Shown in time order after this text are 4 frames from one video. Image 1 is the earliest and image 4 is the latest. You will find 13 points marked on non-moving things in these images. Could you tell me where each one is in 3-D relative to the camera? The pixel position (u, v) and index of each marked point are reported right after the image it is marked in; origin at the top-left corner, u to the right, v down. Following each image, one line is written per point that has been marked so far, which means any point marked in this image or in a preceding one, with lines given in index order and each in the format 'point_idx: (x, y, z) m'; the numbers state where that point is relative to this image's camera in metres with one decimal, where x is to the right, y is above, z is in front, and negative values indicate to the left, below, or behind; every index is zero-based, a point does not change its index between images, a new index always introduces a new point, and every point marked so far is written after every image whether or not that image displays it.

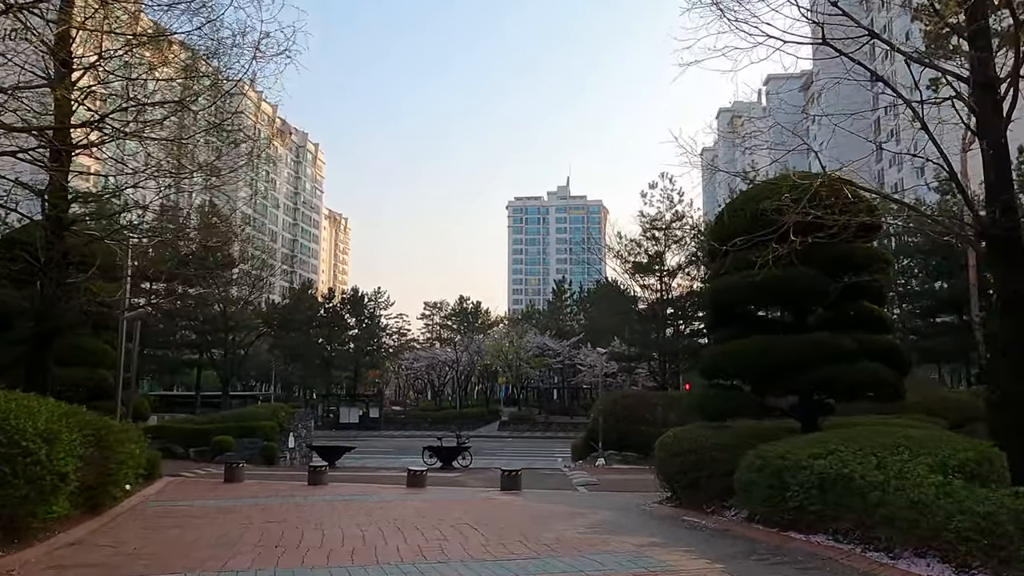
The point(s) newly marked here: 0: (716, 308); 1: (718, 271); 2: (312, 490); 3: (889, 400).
0: (+3.3, -0.3, +12.3) m
1: (+3.4, +0.3, +12.4) m
2: (-3.7, -3.8, +14.4) m
3: (+5.6, -1.6, +11.3) m
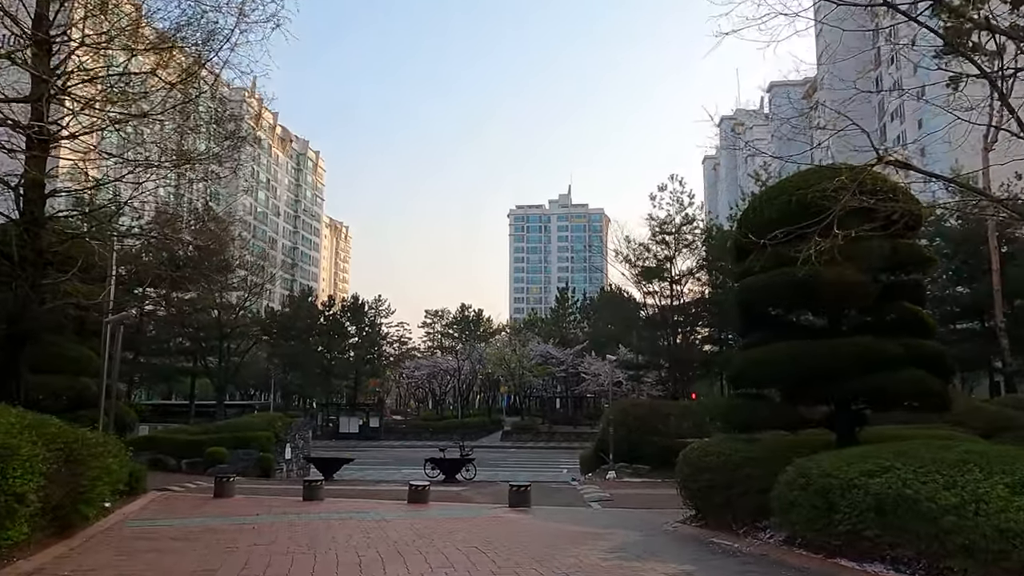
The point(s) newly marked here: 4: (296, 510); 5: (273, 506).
0: (+3.4, -0.3, +11.4) m
1: (+3.5, +0.3, +11.5) m
2: (-3.6, -3.8, +13.4) m
3: (+5.7, -1.6, +10.3) m
4: (-3.6, -3.7, +12.6) m
5: (-4.1, -3.7, +13.1) m
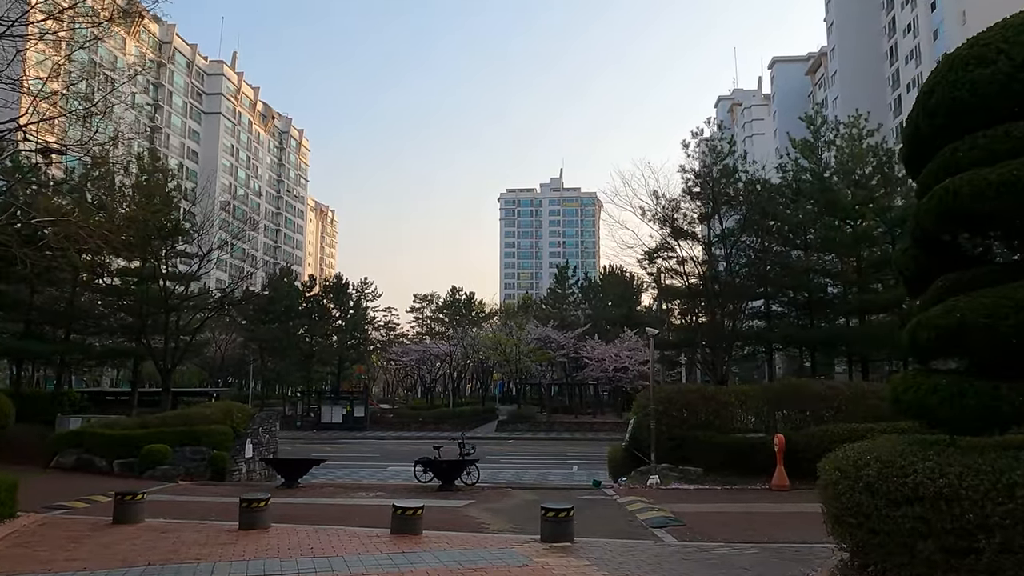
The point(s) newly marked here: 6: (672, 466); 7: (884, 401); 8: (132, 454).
0: (+3.9, +0.5, +7.0) m
1: (+3.9, +1.1, +7.1) m
2: (-3.2, -3.0, +9.0) m
3: (+6.2, -0.8, +6.0) m
4: (-3.2, -2.8, +8.2) m
5: (-3.7, -2.9, +8.7) m
6: (+3.4, -3.7, +16.1) m
7: (+7.7, -2.3, +15.9) m
8: (-9.5, -4.1, +19.2) m
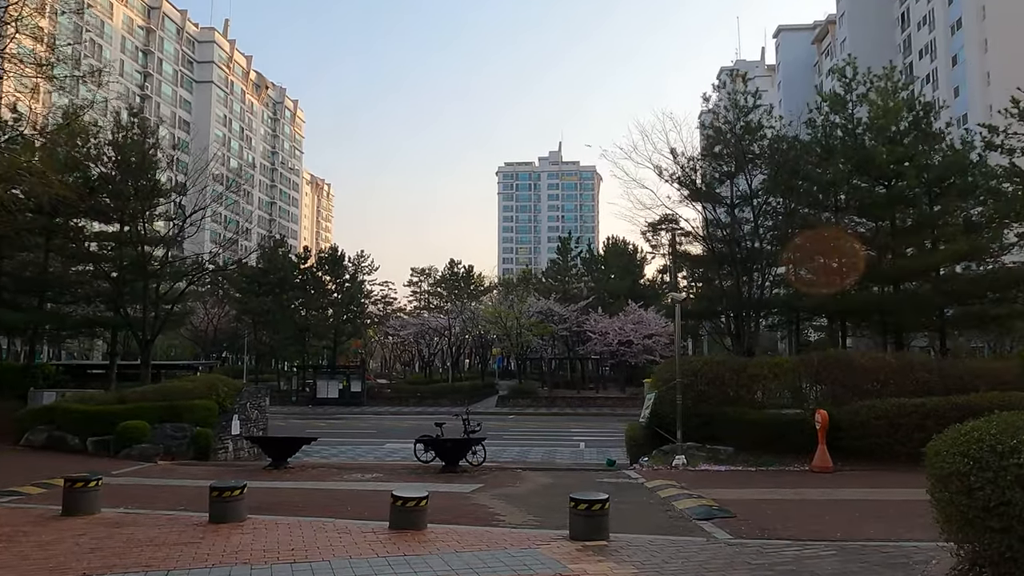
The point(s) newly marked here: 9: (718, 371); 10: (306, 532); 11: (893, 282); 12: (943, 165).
0: (+4.1, +1.0, +5.4) m
1: (+4.2, +1.6, +5.5) m
2: (-2.9, -2.4, +7.5) m
3: (+6.4, -0.4, +4.5) m
4: (-2.9, -2.3, +6.7) m
5: (-3.4, -2.4, +7.1) m
6: (+3.6, -3.0, +14.6) m
7: (+7.9, -1.6, +14.4) m
8: (-9.3, -3.3, +17.6) m
9: (+4.0, -1.7, +14.9) m
10: (-2.1, -2.5, +7.8) m
11: (+9.9, +0.2, +19.8) m
12: (+11.0, +3.1, +19.5) m
